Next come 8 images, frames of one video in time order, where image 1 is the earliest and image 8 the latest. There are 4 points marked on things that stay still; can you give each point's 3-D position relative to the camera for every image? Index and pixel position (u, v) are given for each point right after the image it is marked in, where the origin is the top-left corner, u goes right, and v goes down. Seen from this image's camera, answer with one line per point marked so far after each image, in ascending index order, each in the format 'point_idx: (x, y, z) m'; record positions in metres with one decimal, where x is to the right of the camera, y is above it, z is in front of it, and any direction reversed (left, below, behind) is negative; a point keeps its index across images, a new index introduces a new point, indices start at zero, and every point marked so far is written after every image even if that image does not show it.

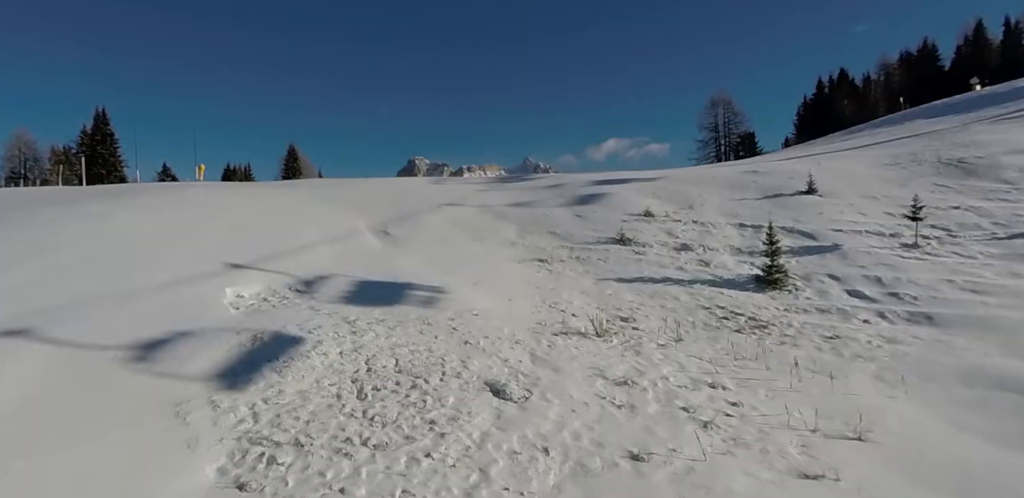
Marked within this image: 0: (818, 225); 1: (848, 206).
0: (+5.3, +0.4, +9.9) m
1: (+6.2, +0.8, +10.6) m
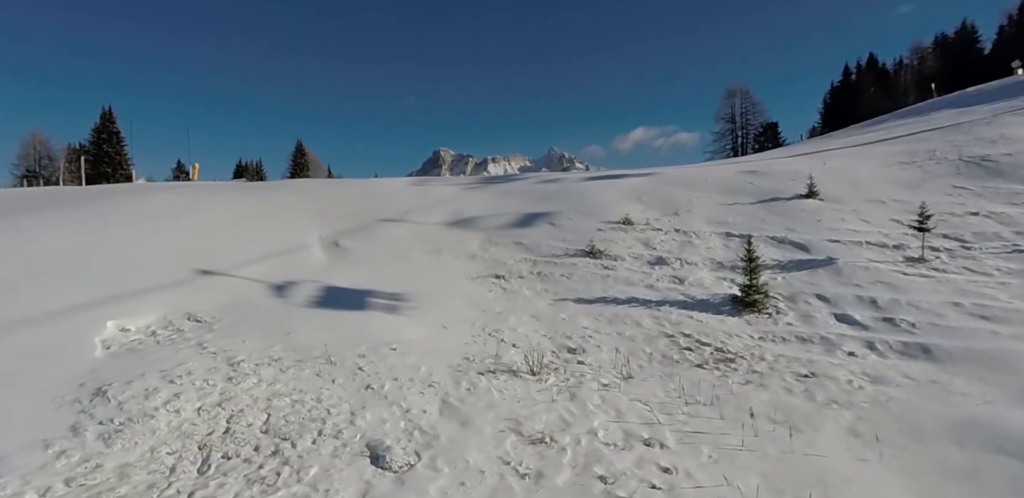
0: (+4.7, +0.2, +9.0) m
1: (+5.7, +0.6, +9.6) m
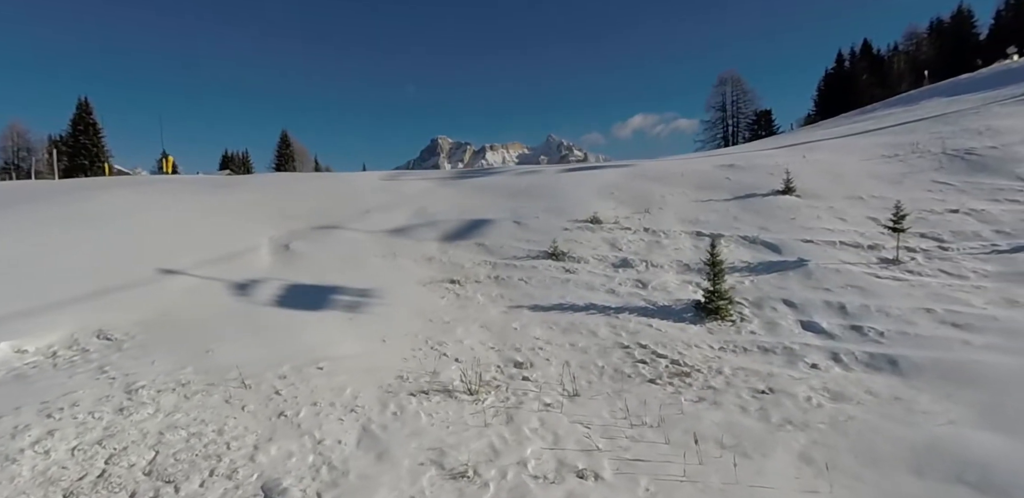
0: (+4.1, +0.2, +8.6) m
1: (+5.1, +0.6, +9.3) m
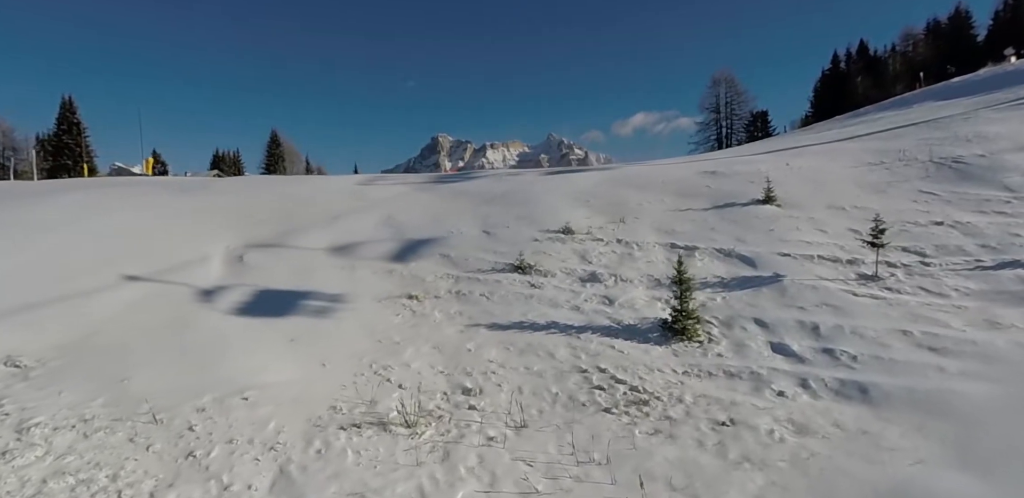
0: (+3.6, 0.0, +8.3) m
1: (+4.6, +0.5, +8.9) m
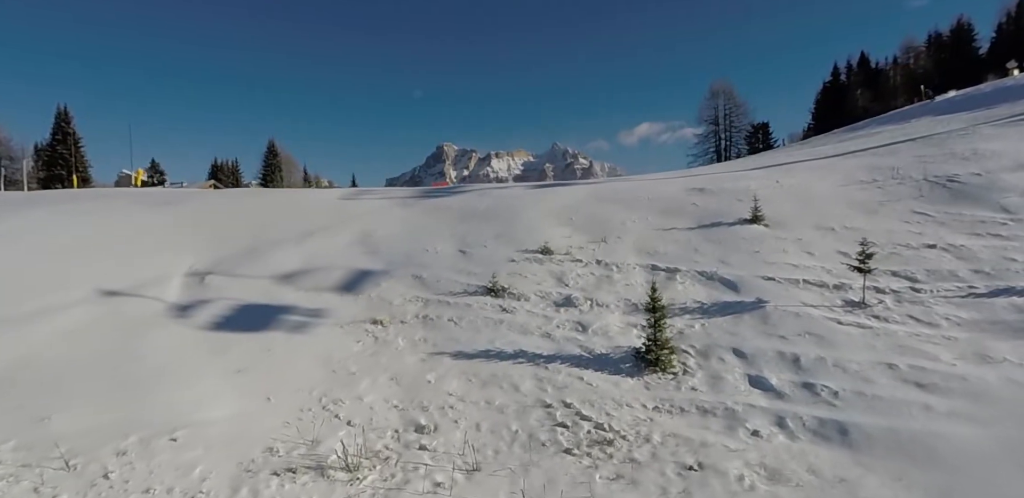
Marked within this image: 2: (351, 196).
0: (+3.3, -0.3, +8.0) m
1: (+4.2, +0.1, +8.6) m
2: (-3.9, +1.3, +13.8) m
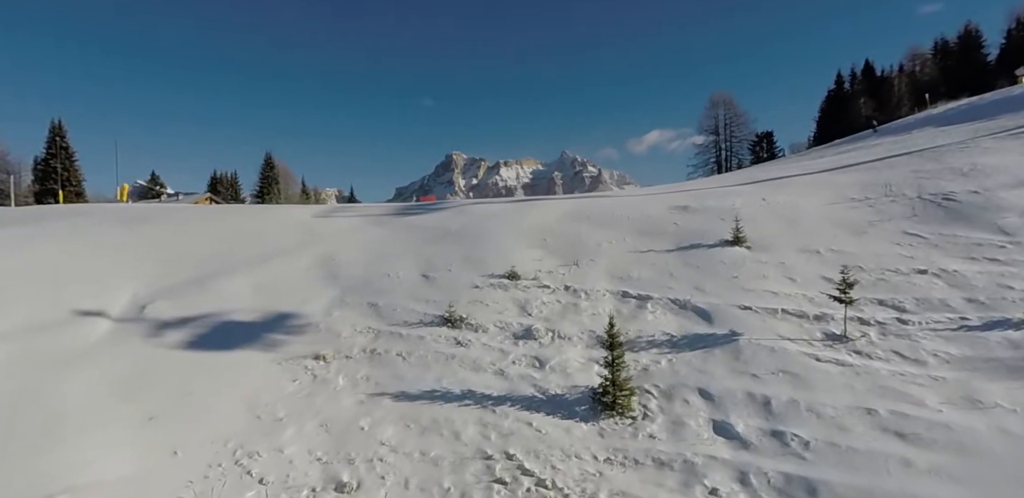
0: (+2.8, -0.6, +7.5) m
1: (+3.7, -0.2, +8.1) m
2: (-4.3, +0.8, +13.4) m
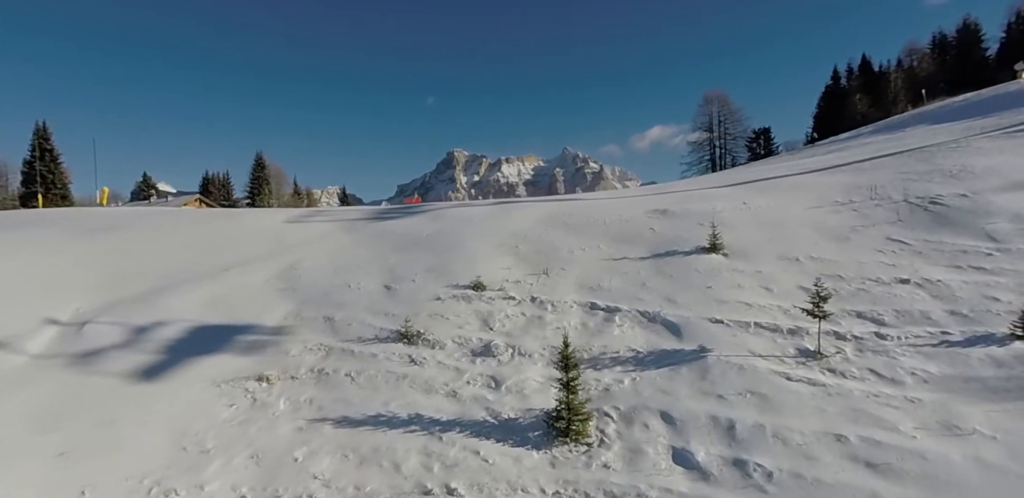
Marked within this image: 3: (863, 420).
0: (+2.3, -0.7, +7.1) m
1: (+3.2, -0.3, +7.7) m
2: (-4.8, +0.7, +13.0) m
3: (+3.1, -1.5, +5.1) m
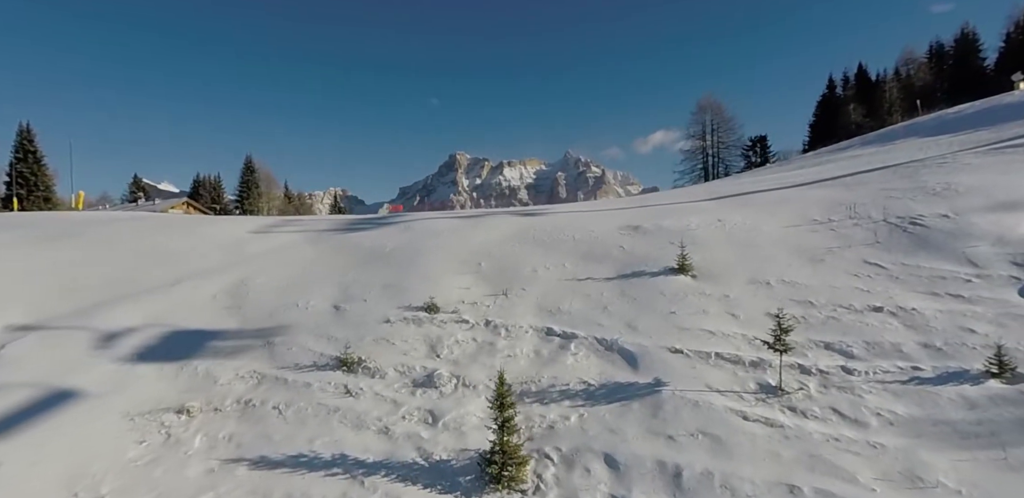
0: (+1.7, -1.0, +6.7) m
1: (+2.6, -0.6, +7.3) m
2: (-5.4, +0.4, +12.6) m
3: (+2.5, -1.8, +4.7) m
